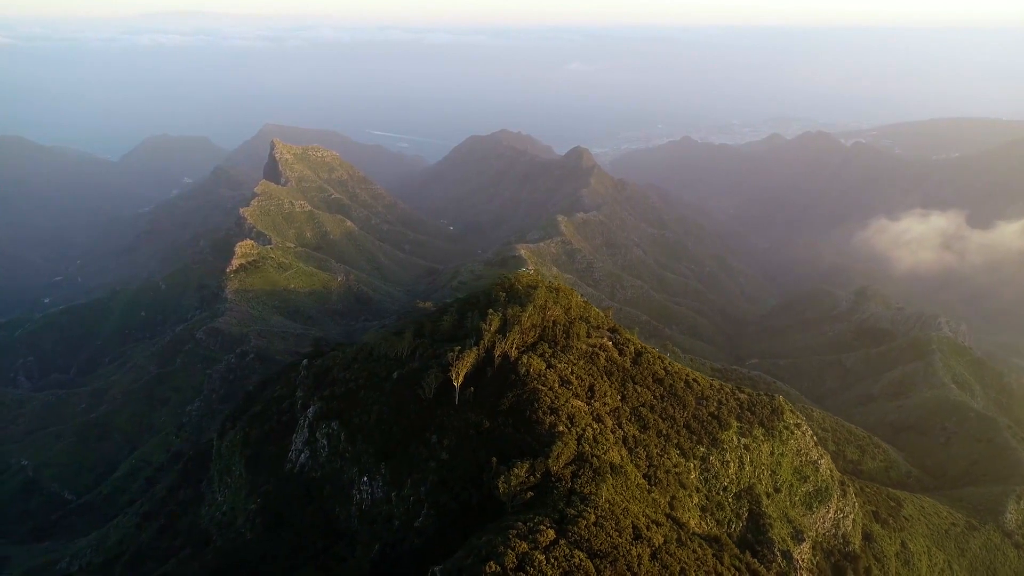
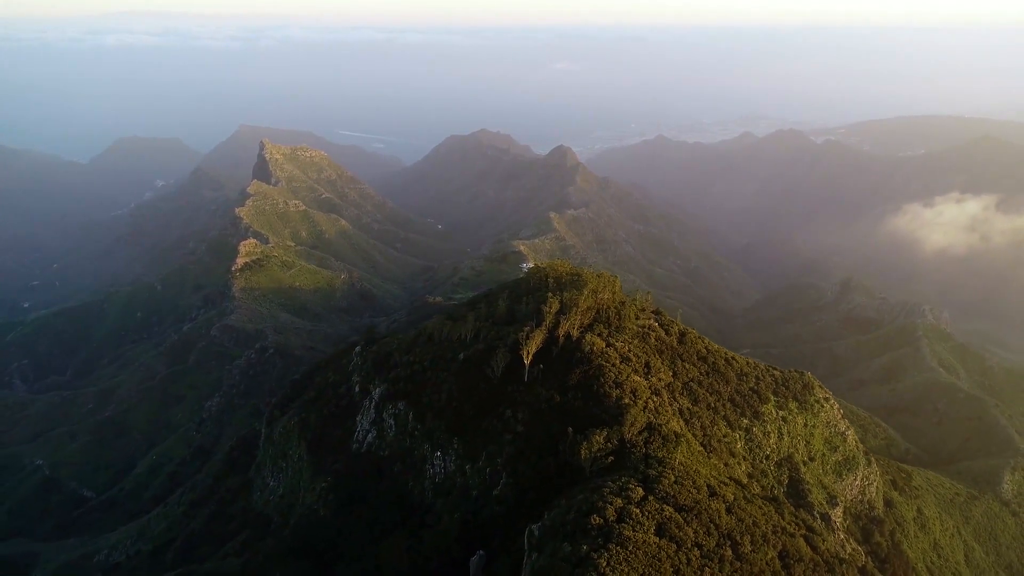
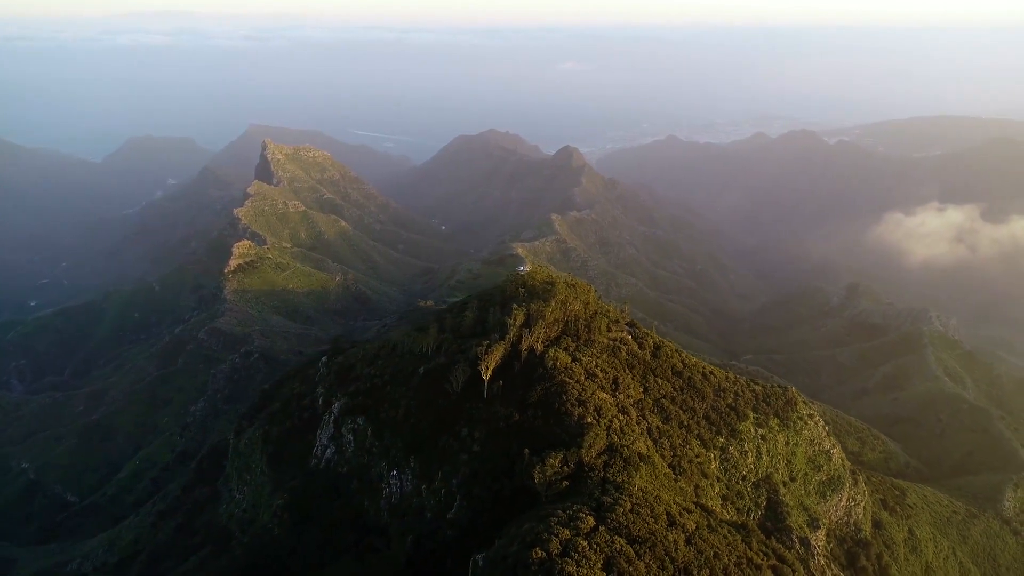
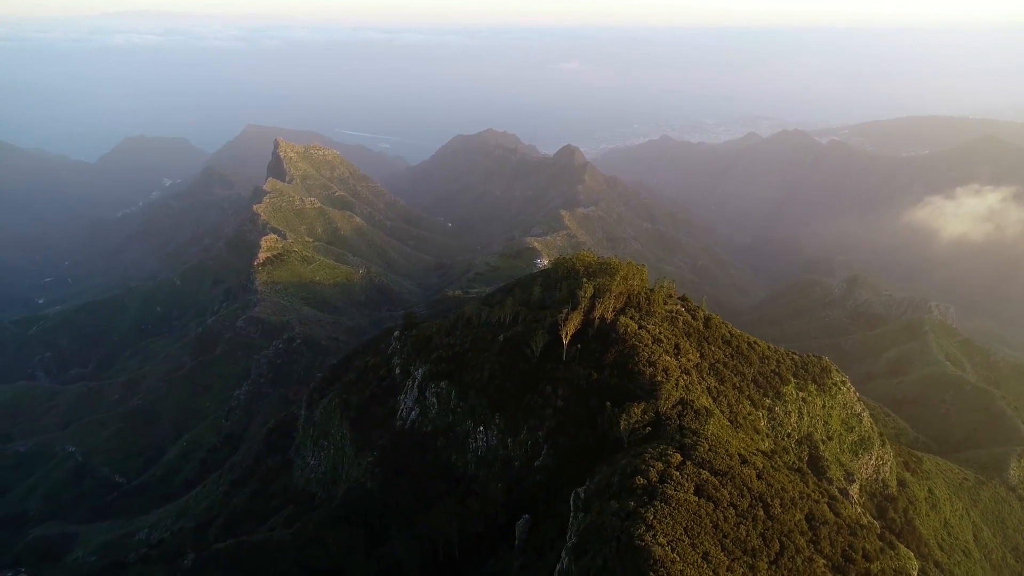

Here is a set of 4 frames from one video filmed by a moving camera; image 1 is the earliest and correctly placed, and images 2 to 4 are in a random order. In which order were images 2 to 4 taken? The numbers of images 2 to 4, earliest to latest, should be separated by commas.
3, 2, 4
